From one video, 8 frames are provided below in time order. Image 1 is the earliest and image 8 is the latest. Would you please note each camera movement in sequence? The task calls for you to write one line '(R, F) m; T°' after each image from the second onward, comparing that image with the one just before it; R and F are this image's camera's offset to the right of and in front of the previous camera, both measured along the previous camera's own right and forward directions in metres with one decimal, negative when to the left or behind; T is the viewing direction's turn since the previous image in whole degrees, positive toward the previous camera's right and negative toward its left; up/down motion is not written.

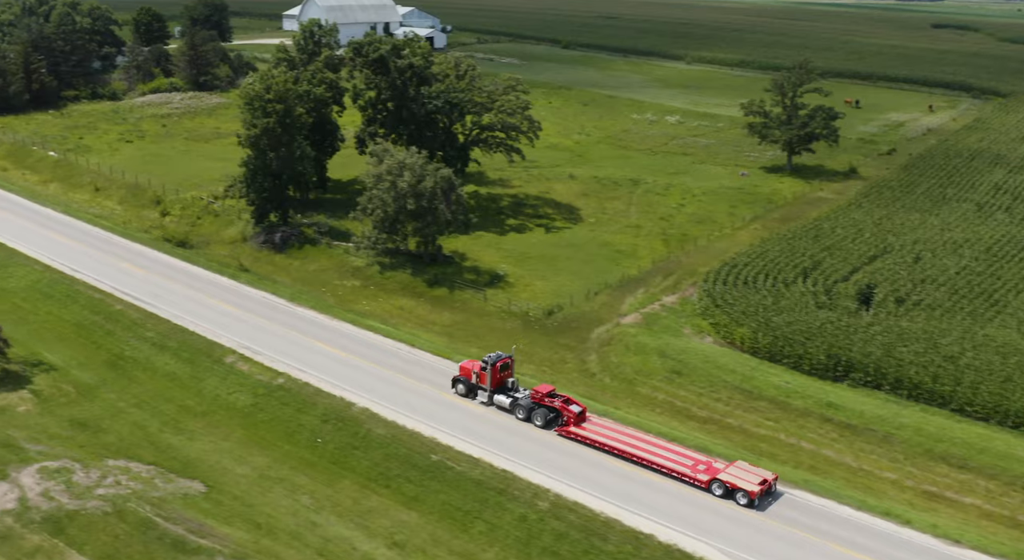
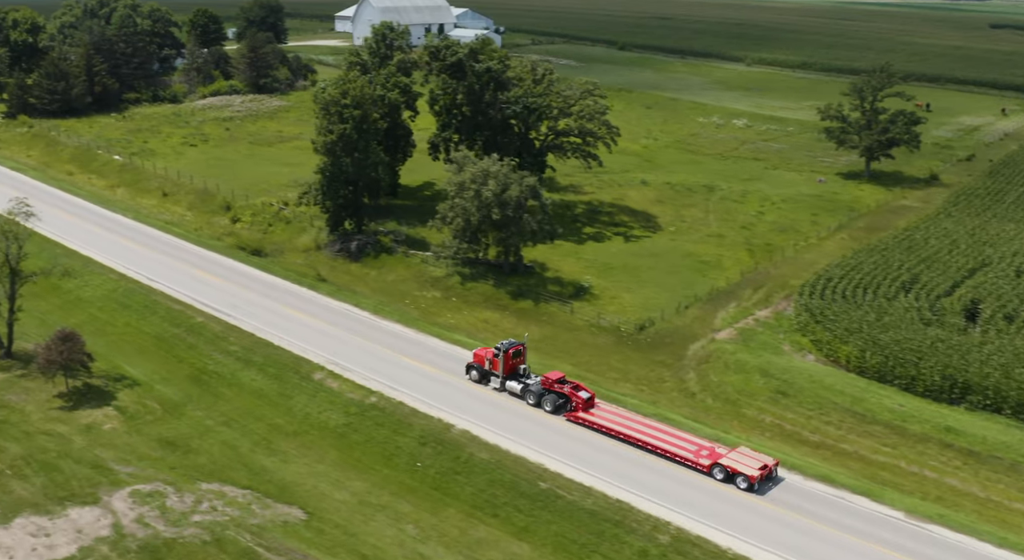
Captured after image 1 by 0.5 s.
(-3.0, +2.2) m; -2°
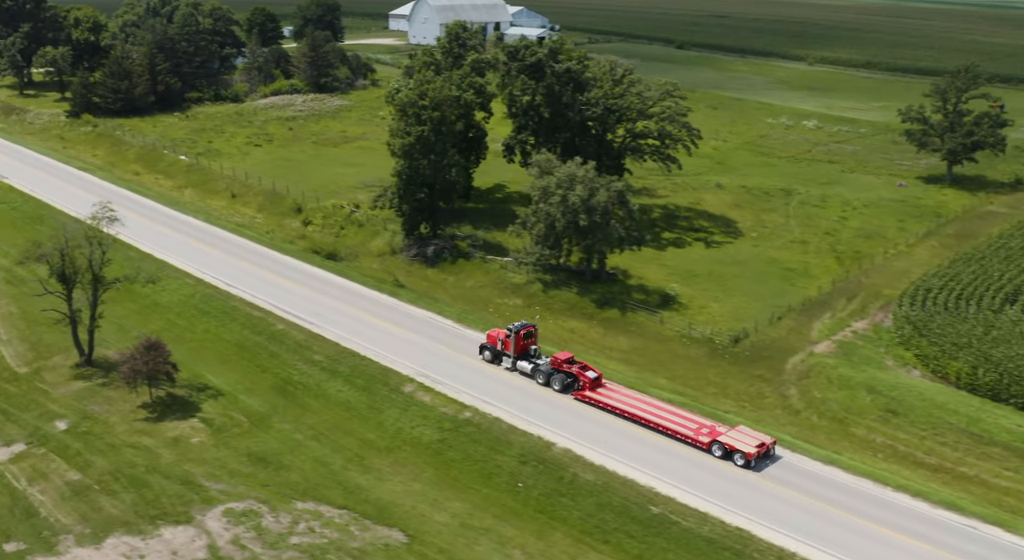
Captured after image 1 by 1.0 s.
(-2.6, +2.0) m; -2°
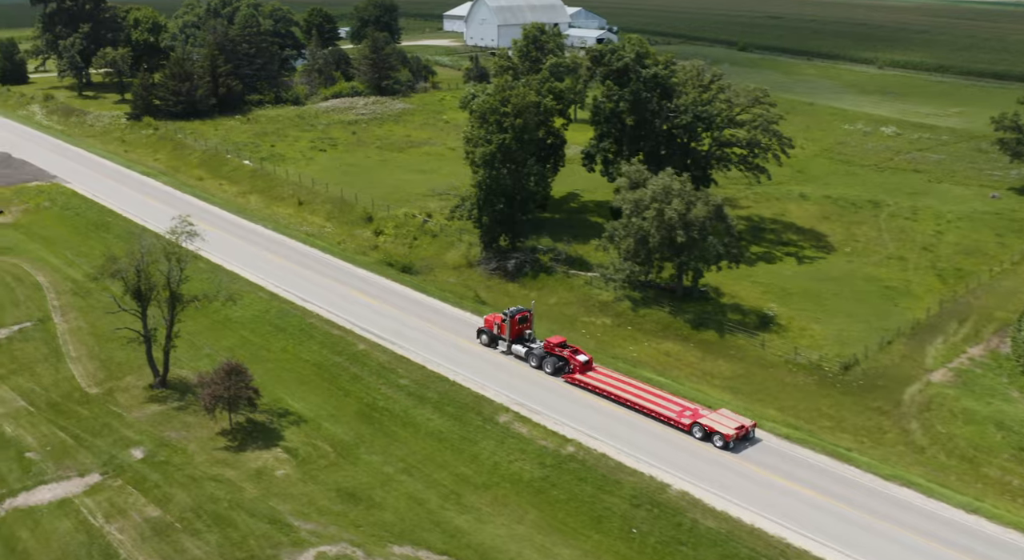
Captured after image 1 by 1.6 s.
(-2.6, +3.1) m; -2°
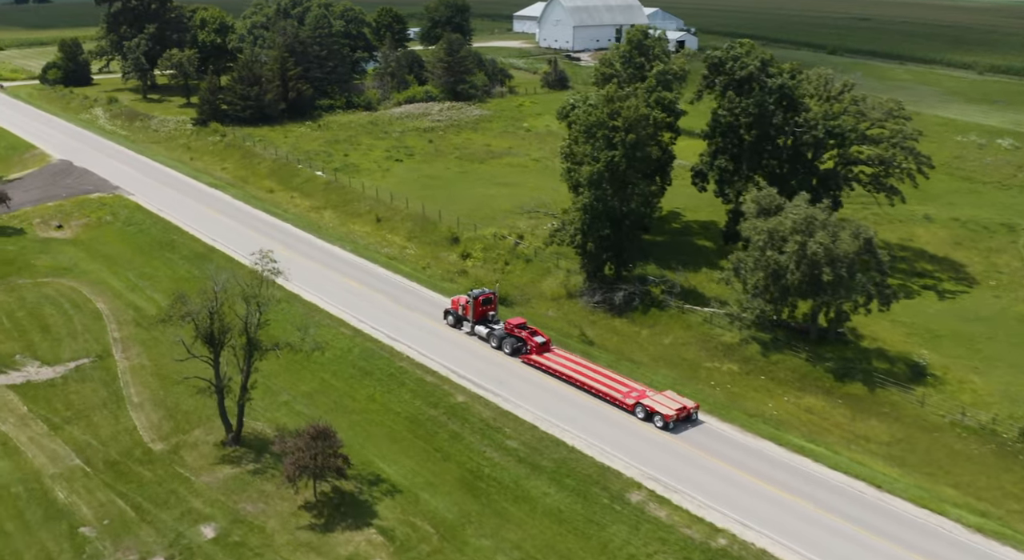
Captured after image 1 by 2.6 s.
(-2.9, +6.2) m; -3°
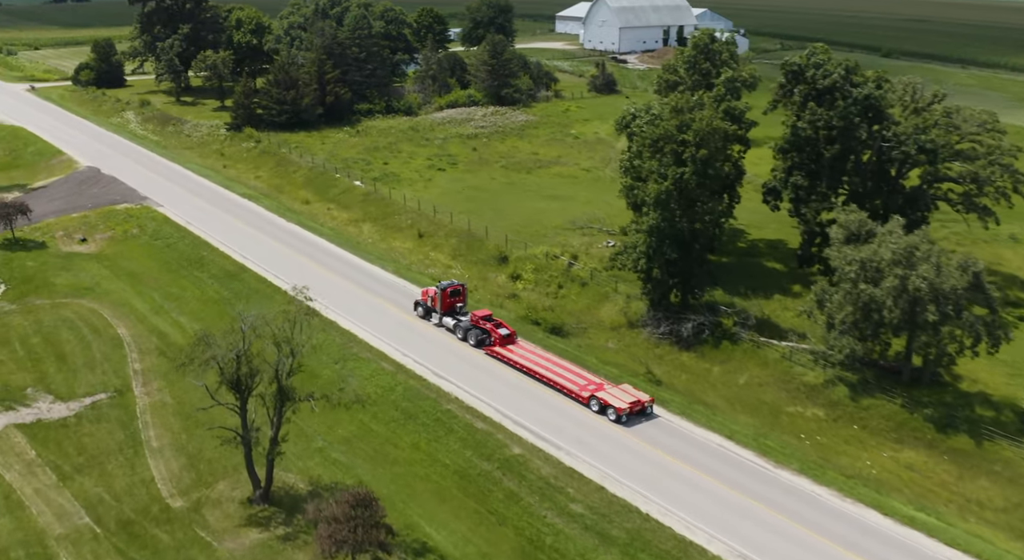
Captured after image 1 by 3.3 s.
(-1.1, +4.6) m; -2°
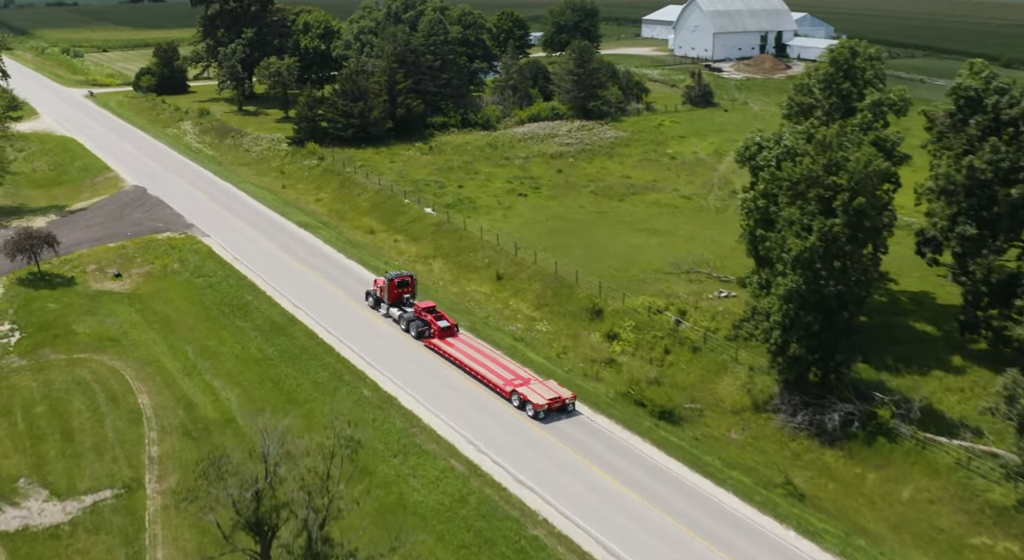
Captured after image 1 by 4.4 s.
(-1.2, +8.6) m; -4°
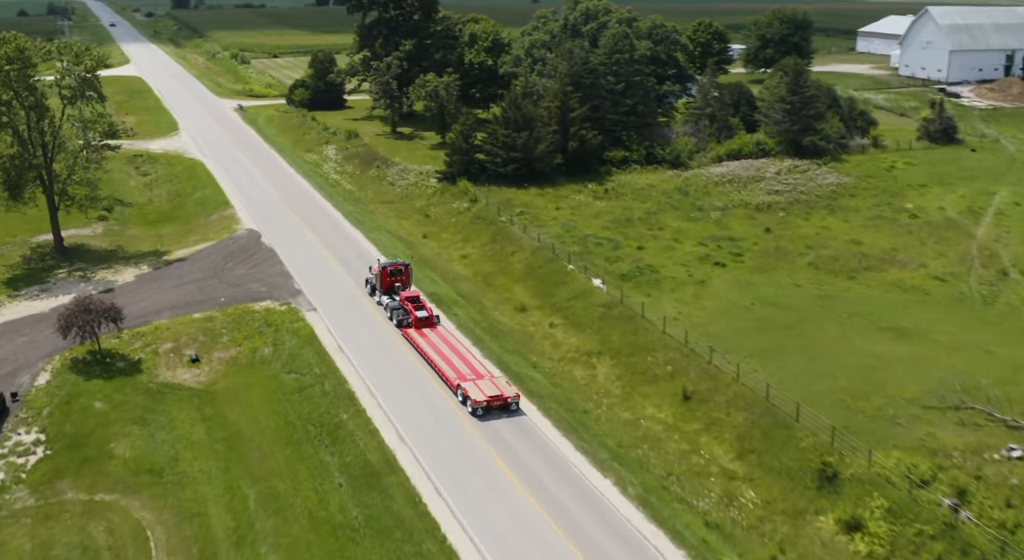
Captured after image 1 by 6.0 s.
(-0.8, +13.8) m; -10°
